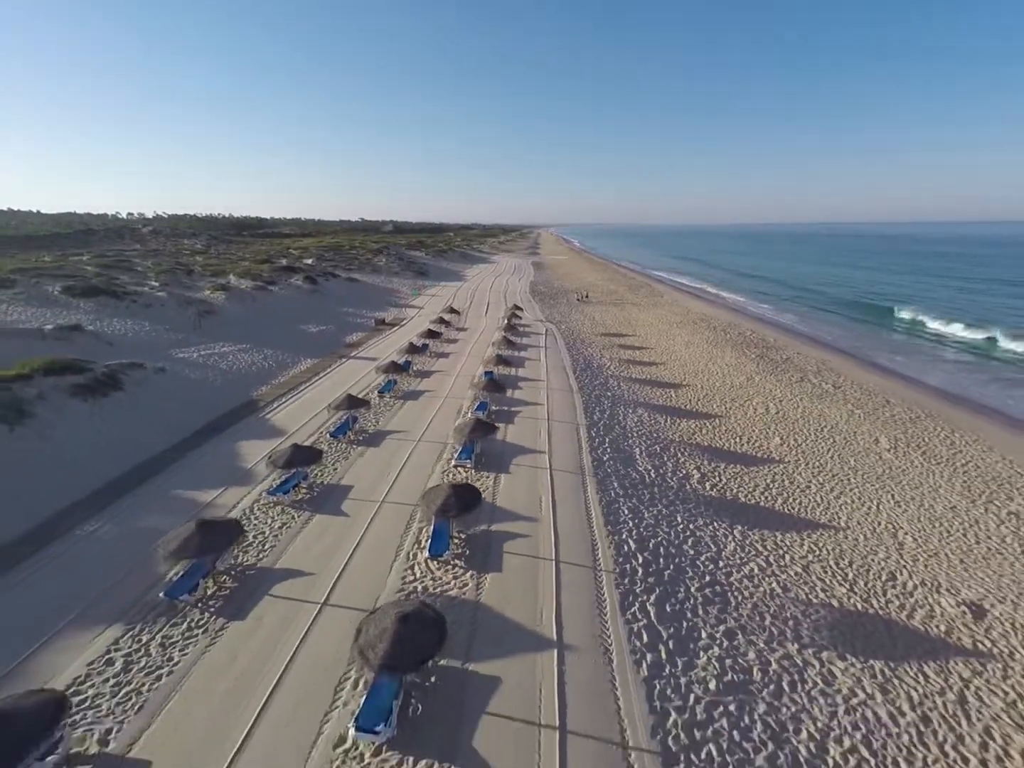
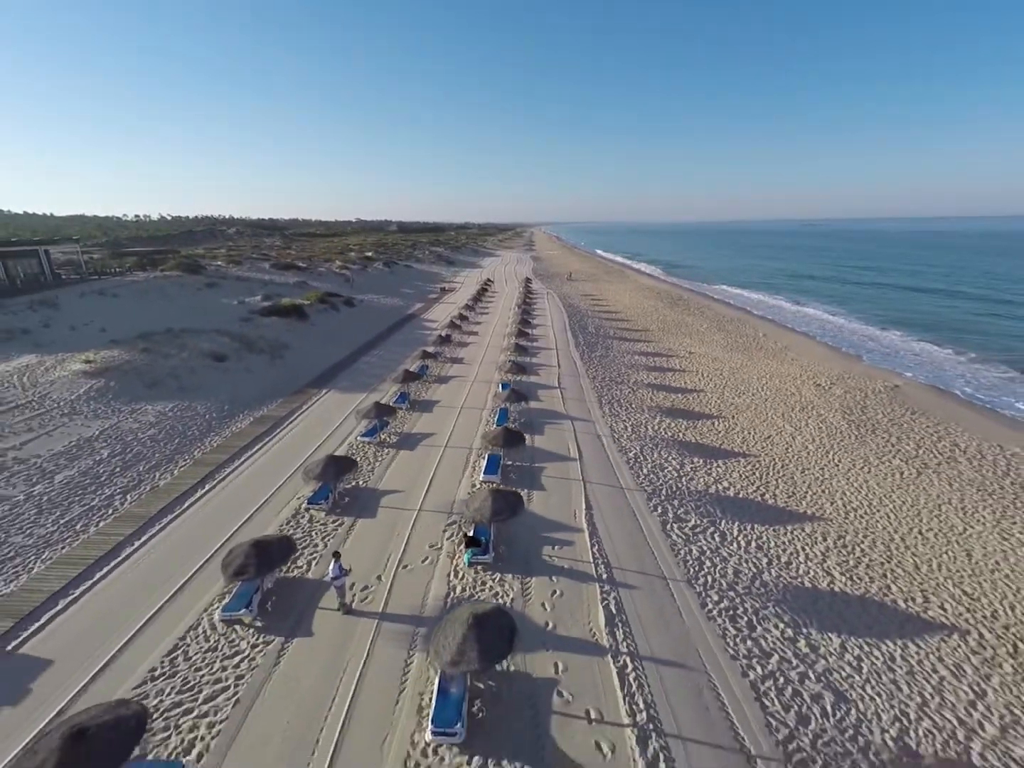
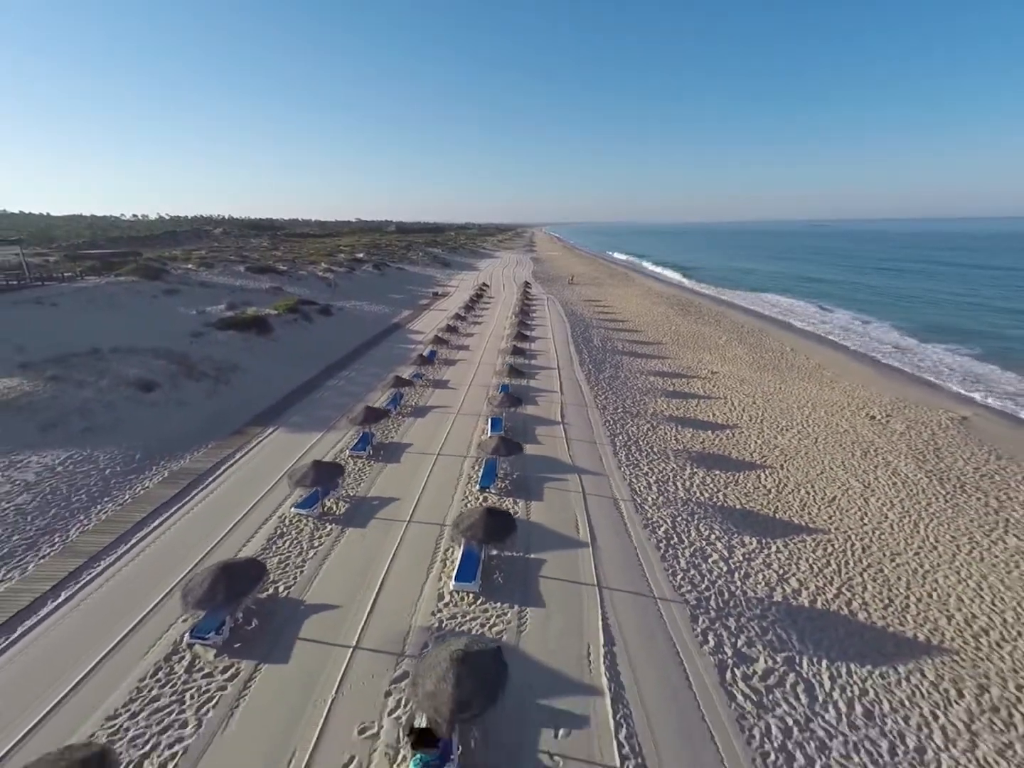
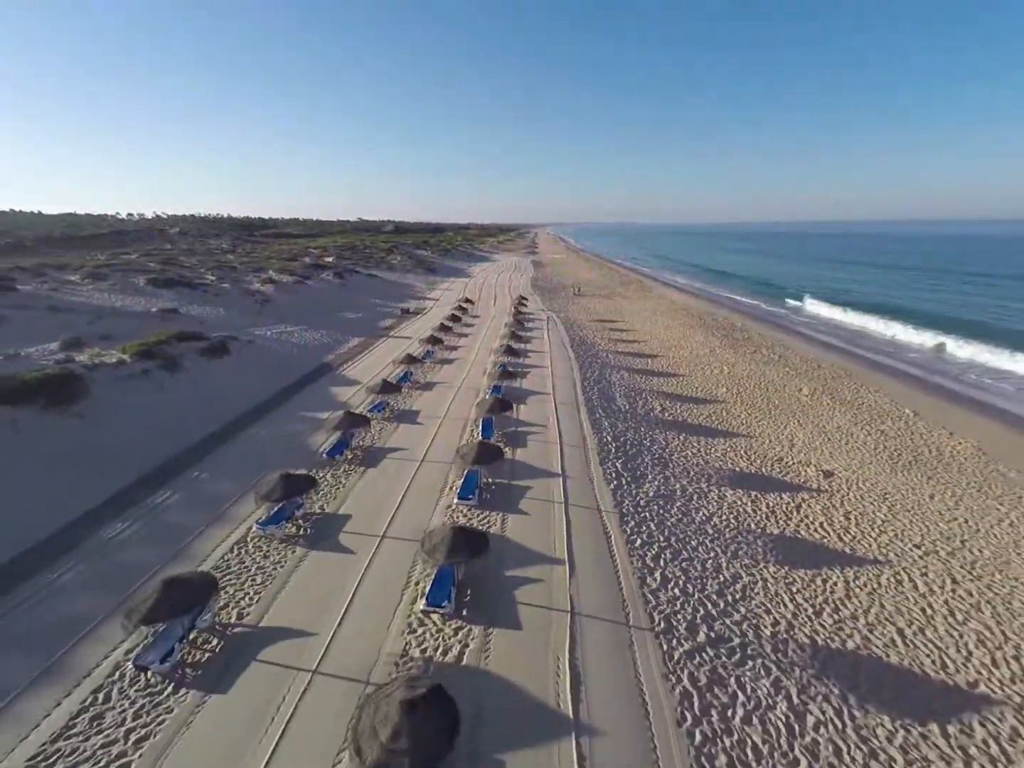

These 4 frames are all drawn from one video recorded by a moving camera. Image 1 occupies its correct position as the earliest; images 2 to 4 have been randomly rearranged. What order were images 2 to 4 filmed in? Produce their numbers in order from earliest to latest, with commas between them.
4, 3, 2
